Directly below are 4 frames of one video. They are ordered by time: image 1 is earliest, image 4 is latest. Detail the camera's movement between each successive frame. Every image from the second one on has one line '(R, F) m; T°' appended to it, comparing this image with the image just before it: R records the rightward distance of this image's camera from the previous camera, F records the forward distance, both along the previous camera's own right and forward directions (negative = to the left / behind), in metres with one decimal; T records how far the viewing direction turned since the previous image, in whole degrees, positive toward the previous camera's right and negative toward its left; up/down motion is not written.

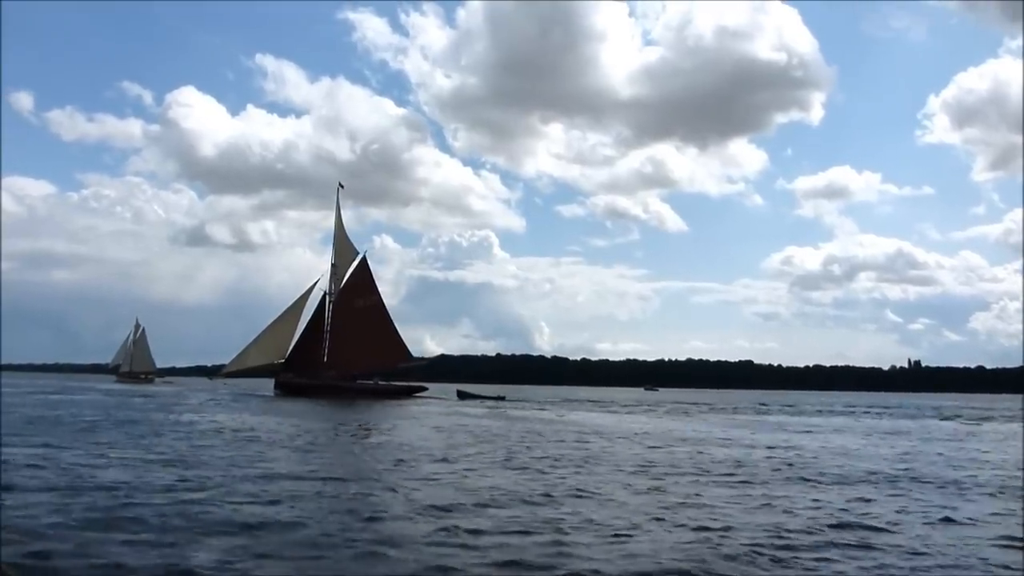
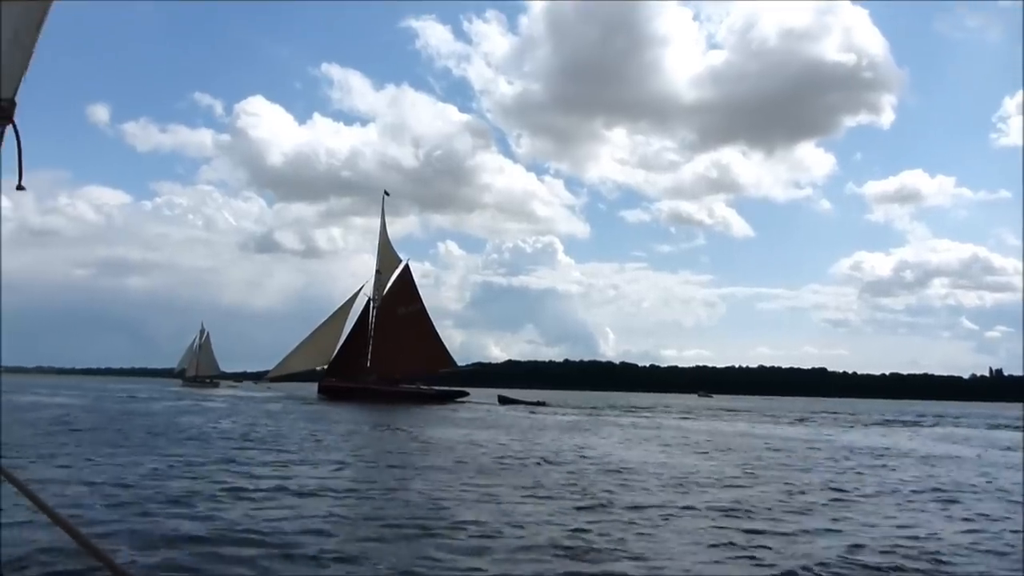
(+0.6, +0.1) m; -4°
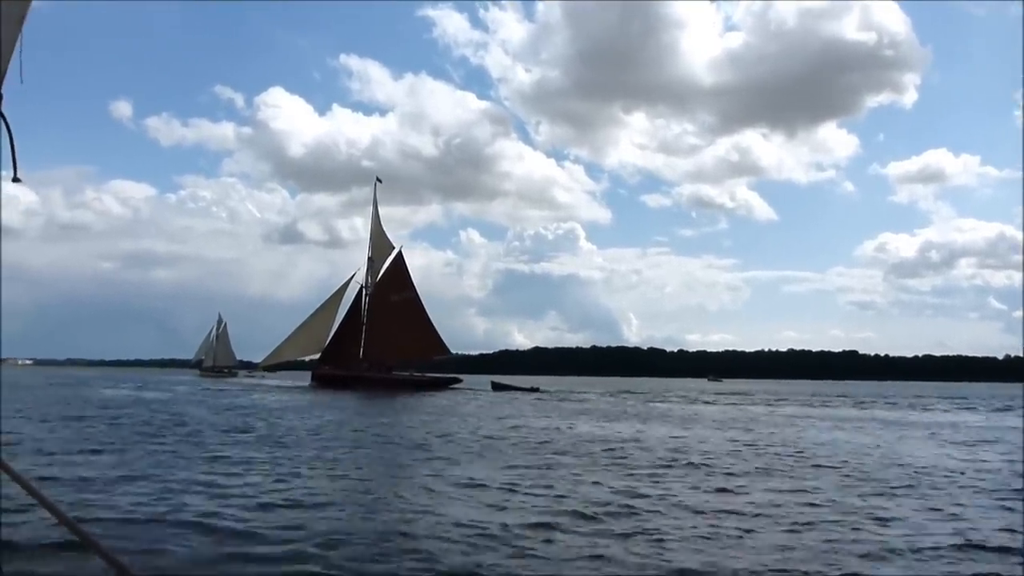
(+1.1, -0.5) m; -2°
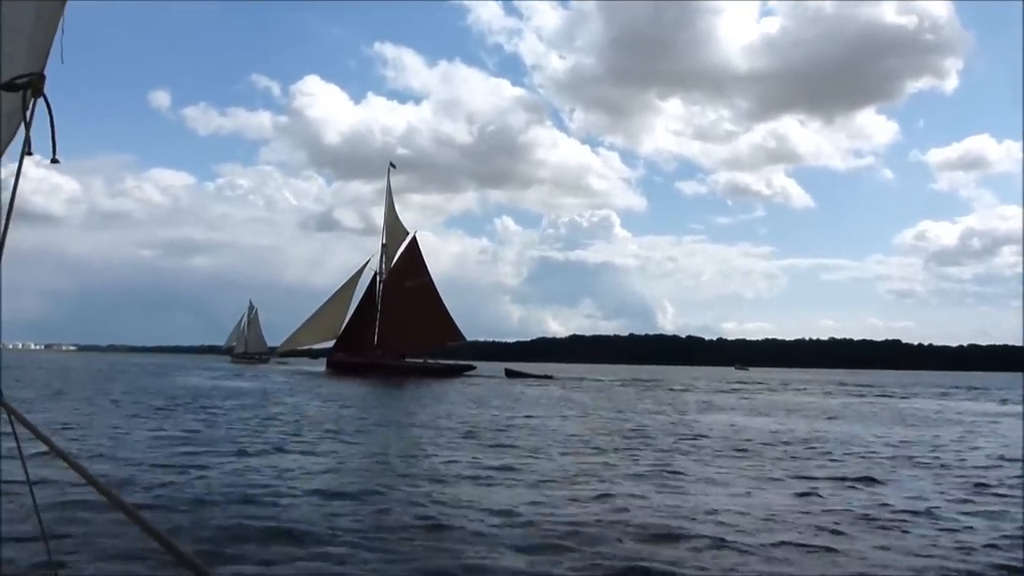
(+0.7, -0.3) m; -2°
